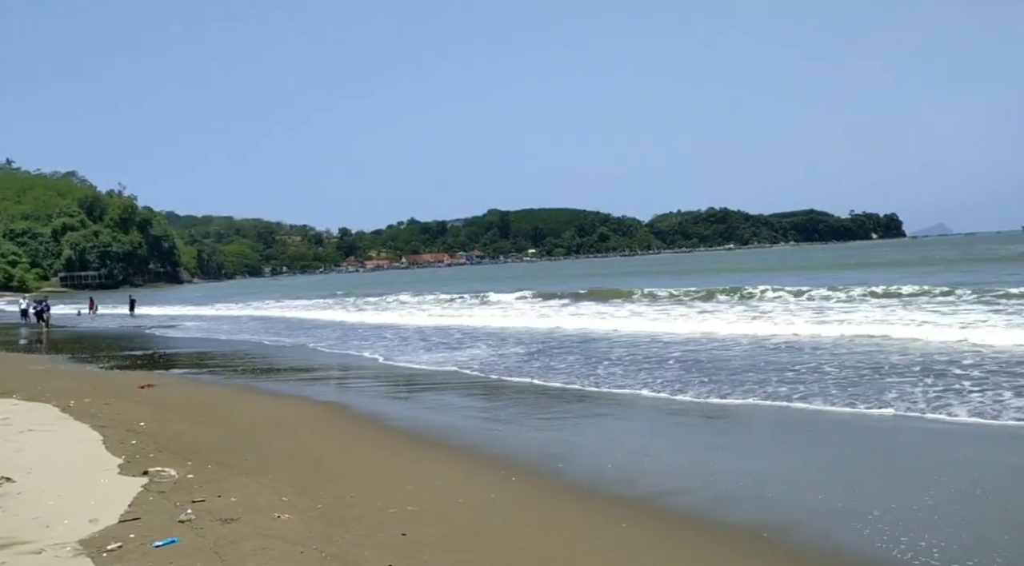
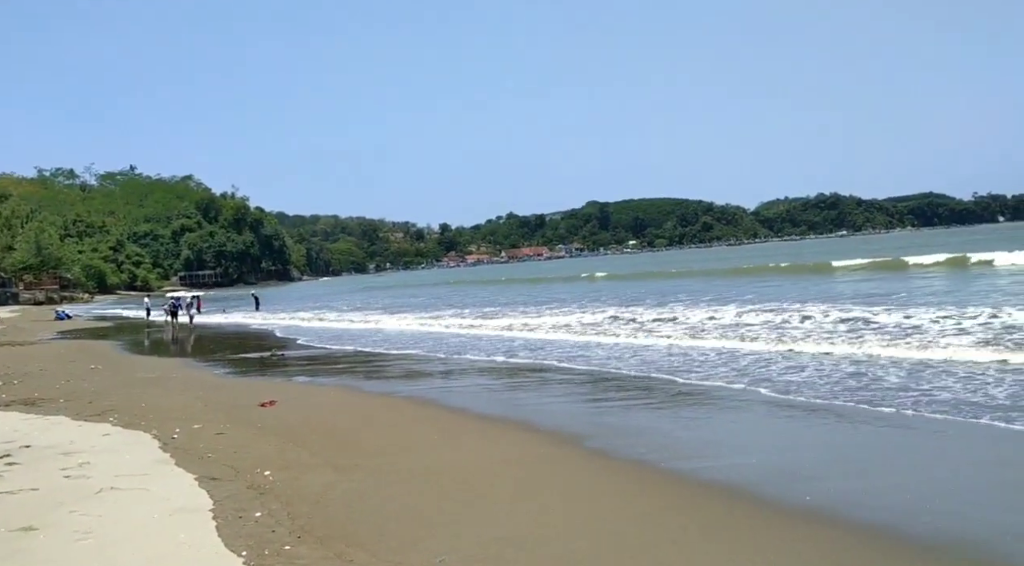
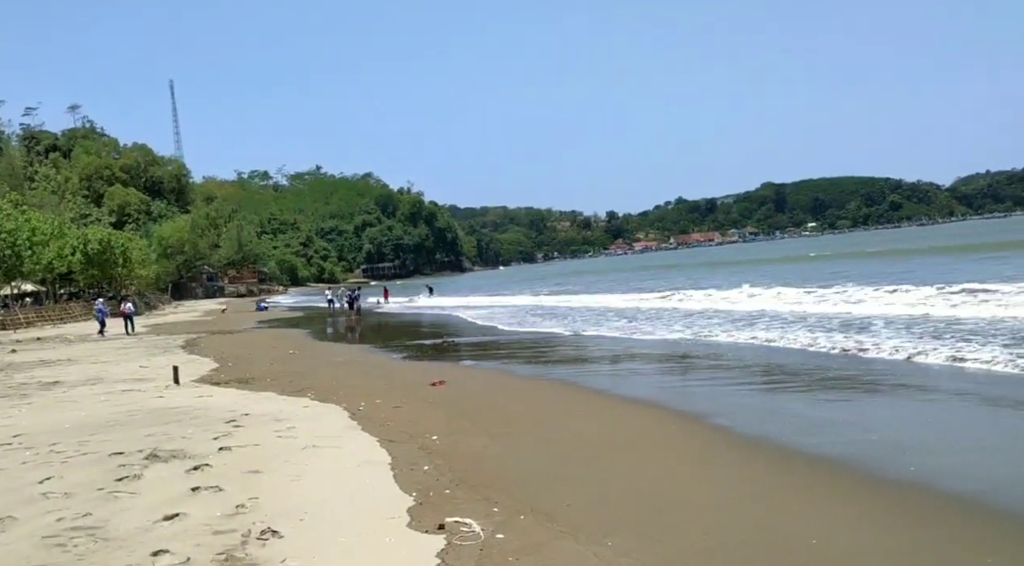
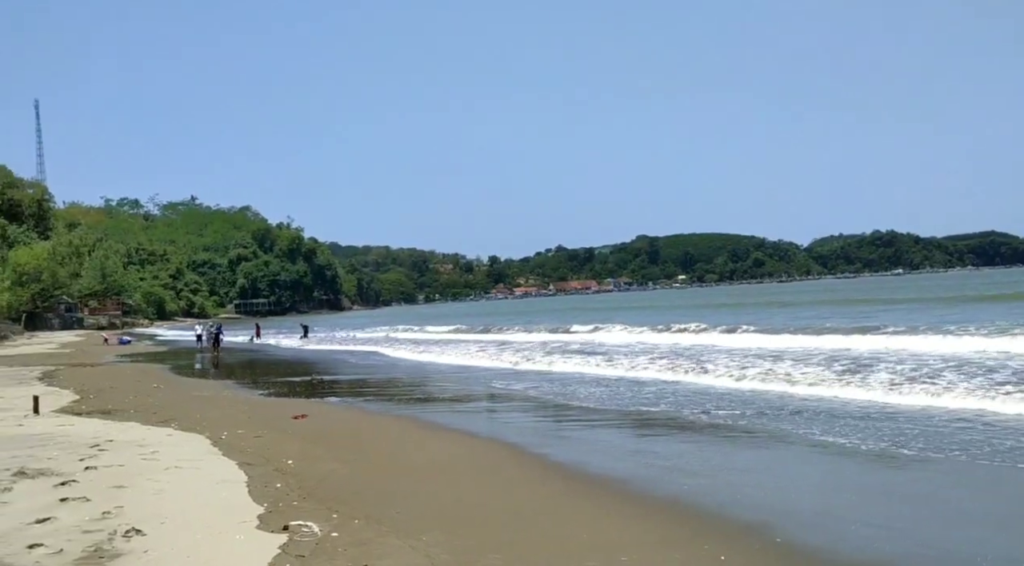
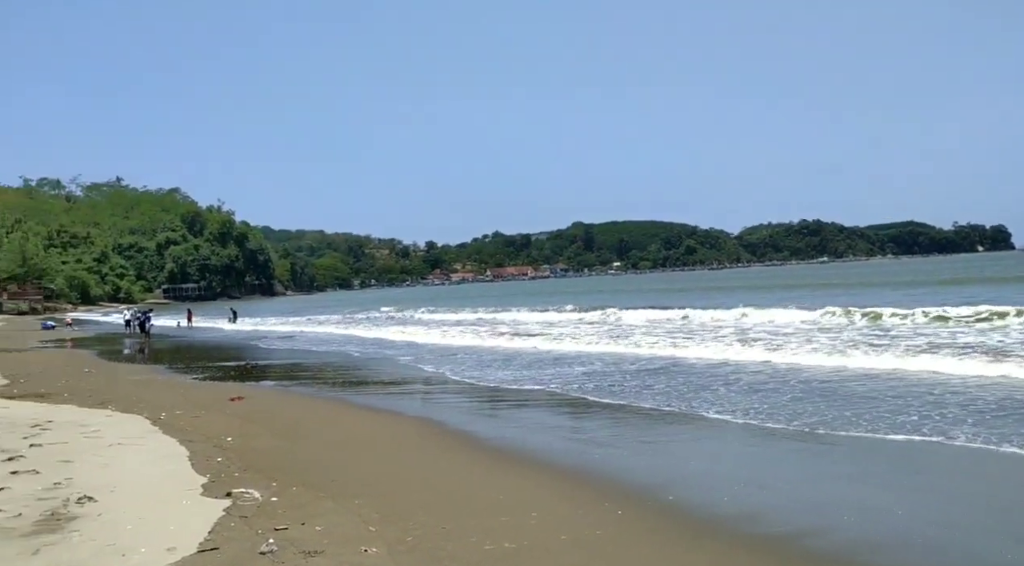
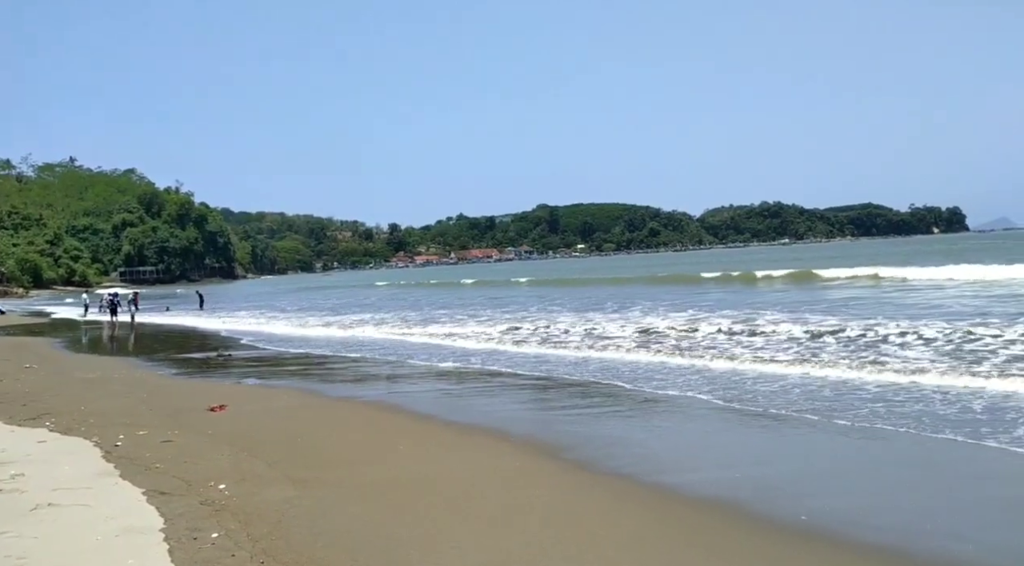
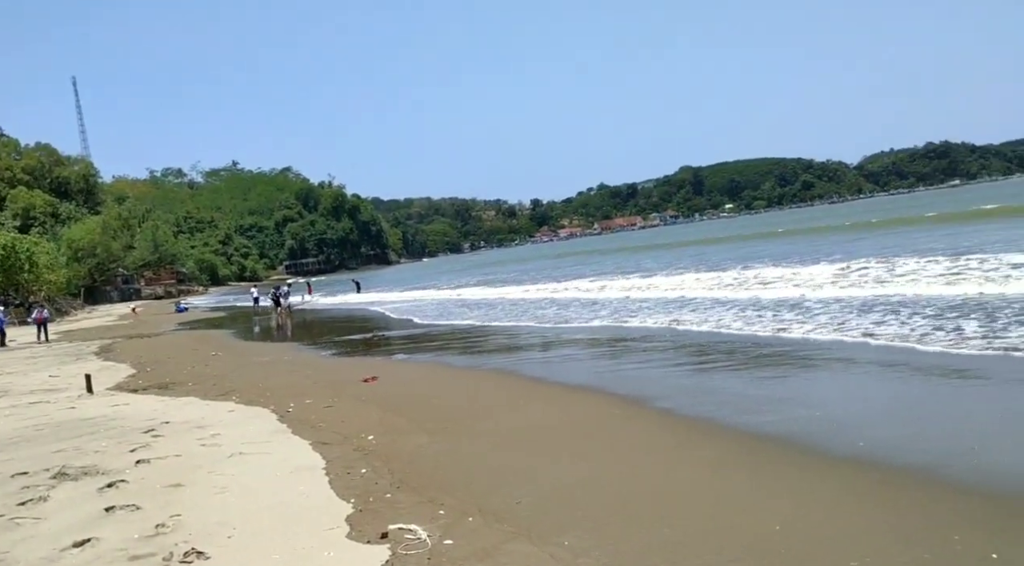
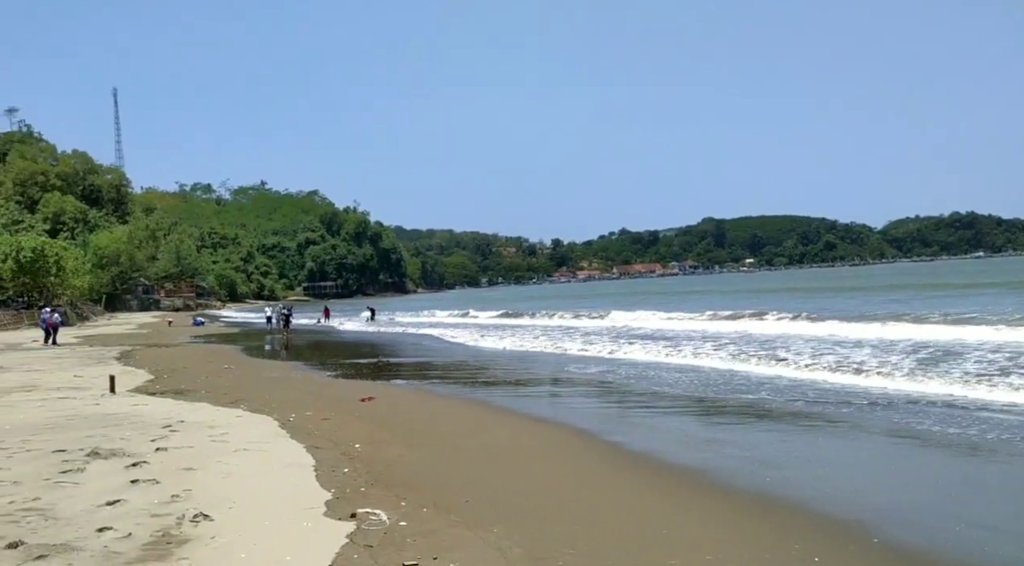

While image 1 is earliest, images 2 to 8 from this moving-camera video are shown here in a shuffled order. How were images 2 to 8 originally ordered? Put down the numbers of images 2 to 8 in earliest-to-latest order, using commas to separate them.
5, 4, 8, 3, 7, 2, 6
